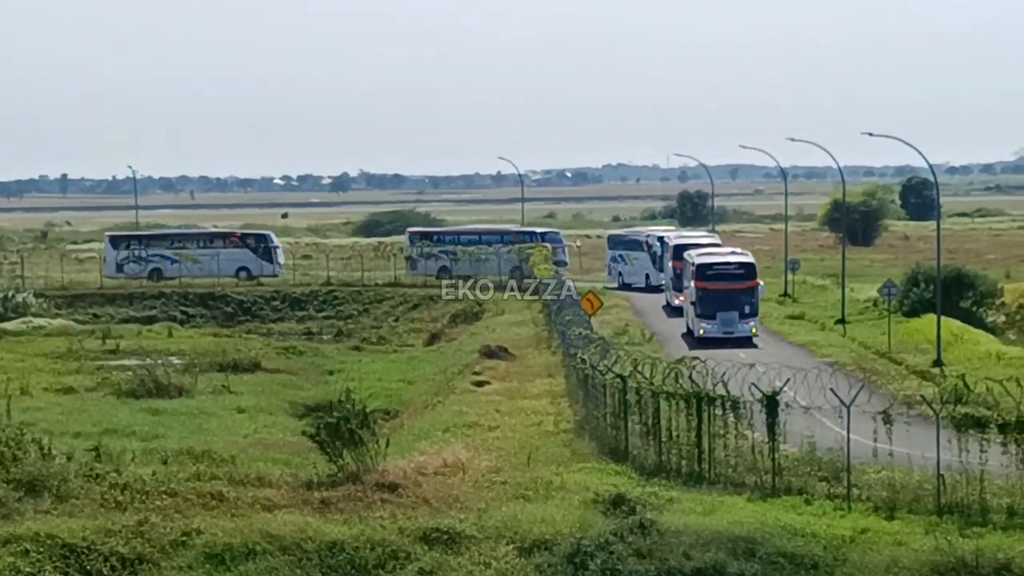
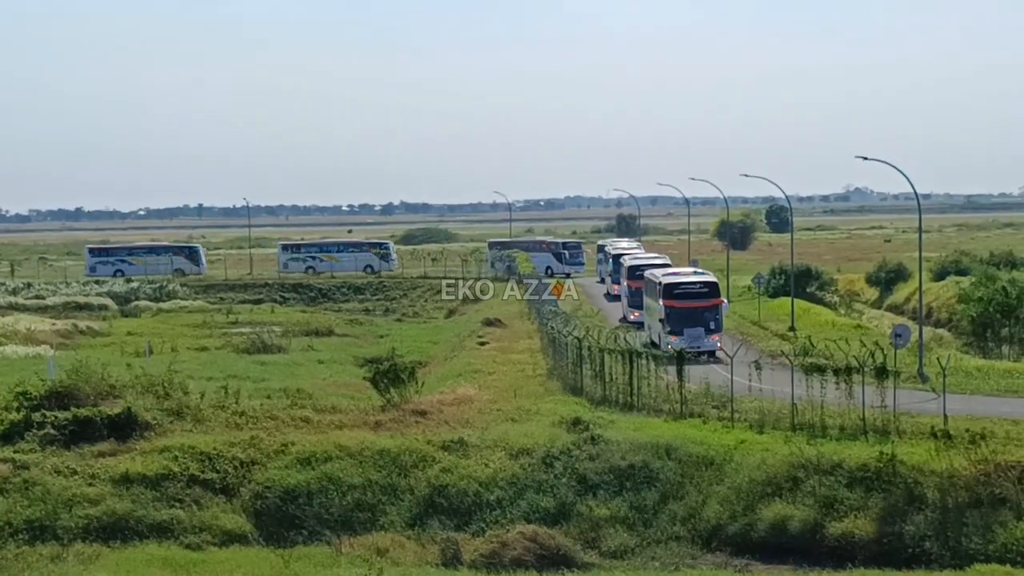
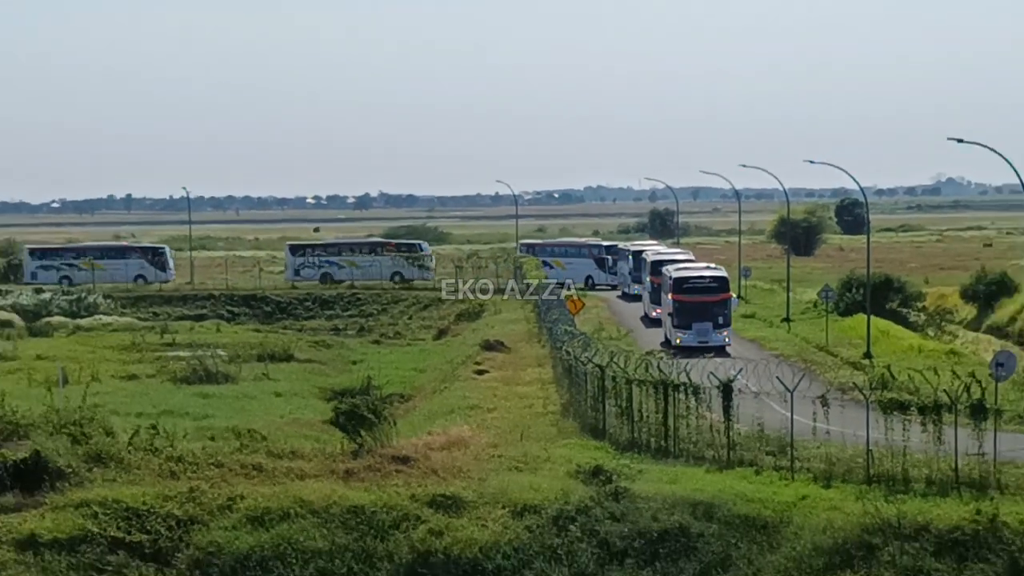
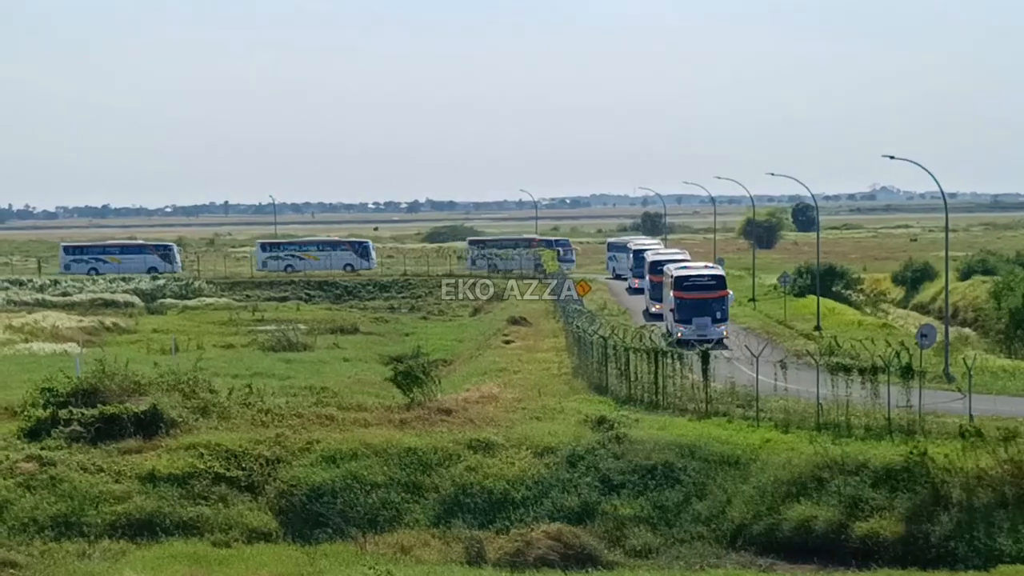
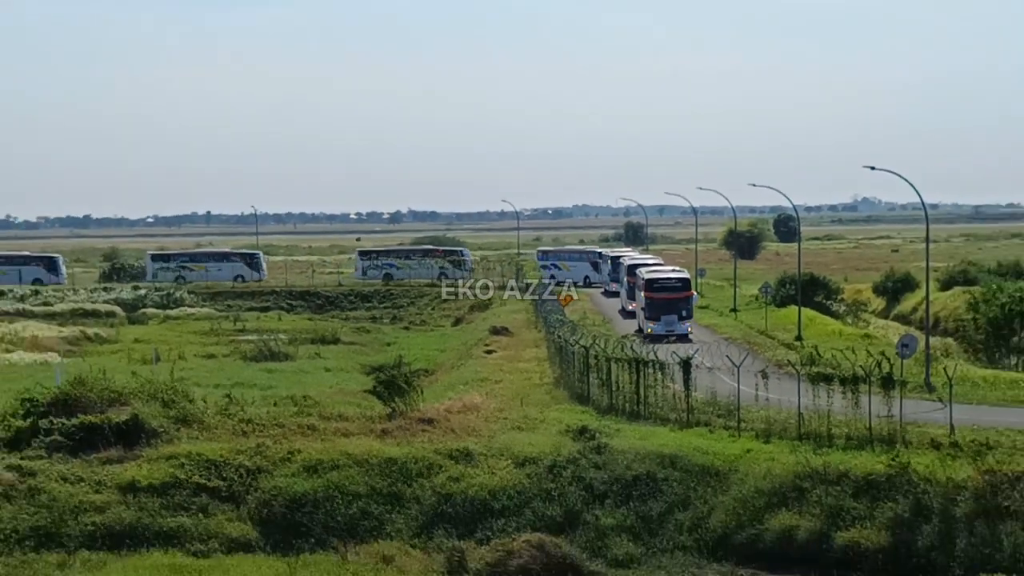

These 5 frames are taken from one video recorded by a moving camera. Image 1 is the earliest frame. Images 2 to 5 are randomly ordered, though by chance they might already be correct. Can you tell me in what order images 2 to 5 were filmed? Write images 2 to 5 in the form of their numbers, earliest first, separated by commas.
3, 5, 4, 2
